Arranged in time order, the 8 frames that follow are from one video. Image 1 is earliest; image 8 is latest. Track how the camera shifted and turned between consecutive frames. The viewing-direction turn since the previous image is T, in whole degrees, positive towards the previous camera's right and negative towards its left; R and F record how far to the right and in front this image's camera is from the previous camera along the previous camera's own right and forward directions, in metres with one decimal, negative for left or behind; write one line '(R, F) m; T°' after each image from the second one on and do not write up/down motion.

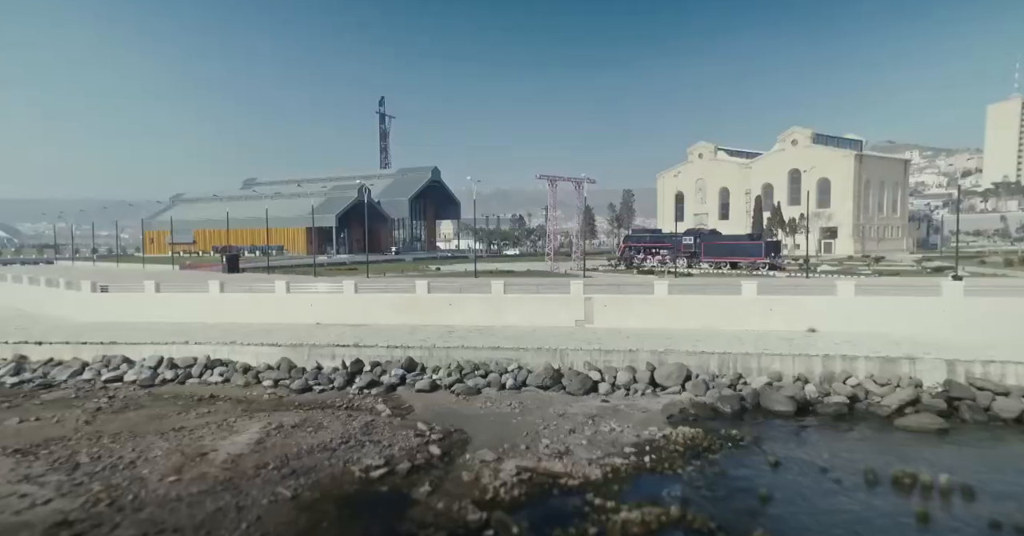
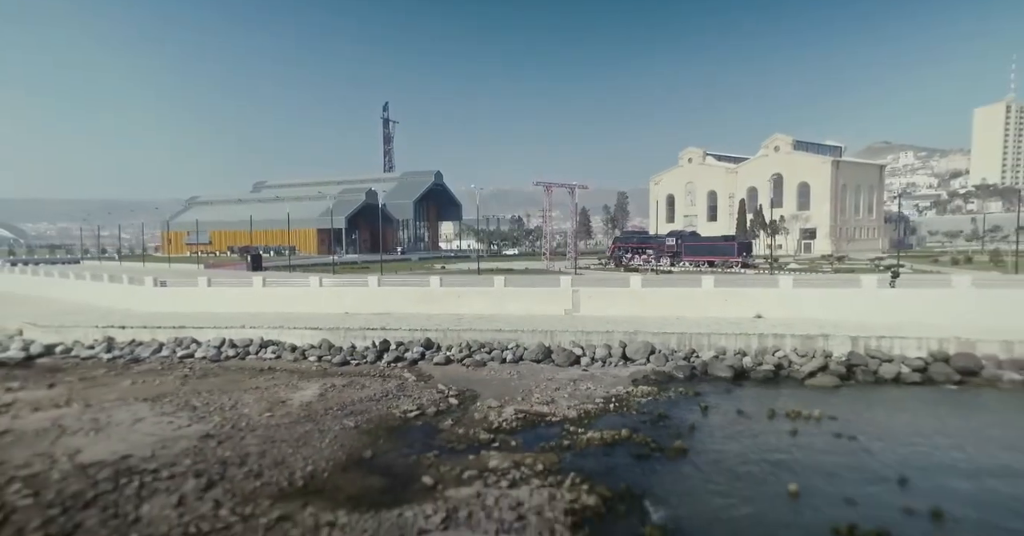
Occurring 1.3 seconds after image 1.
(0.0, -3.3) m; 0°
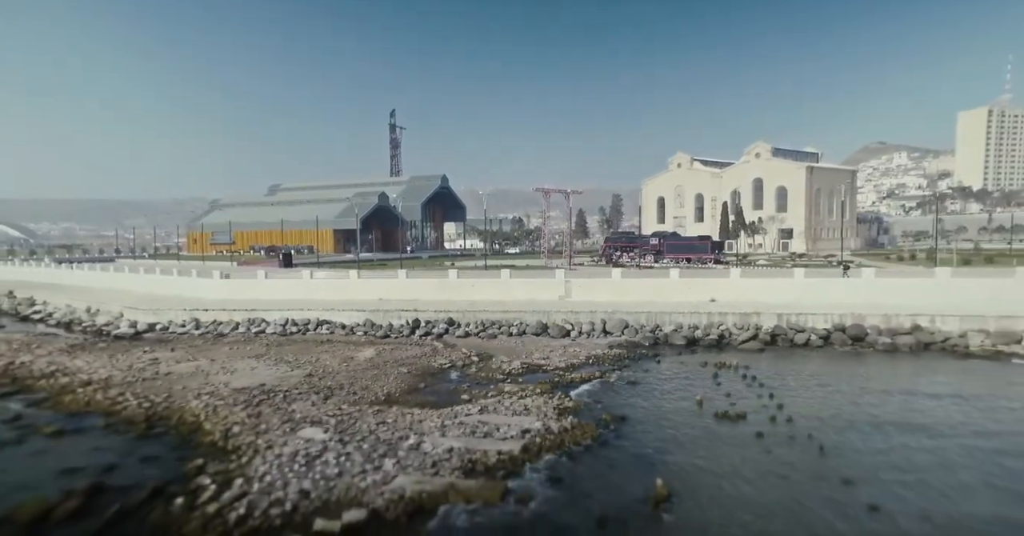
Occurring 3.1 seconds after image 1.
(-0.2, -4.7) m; 0°
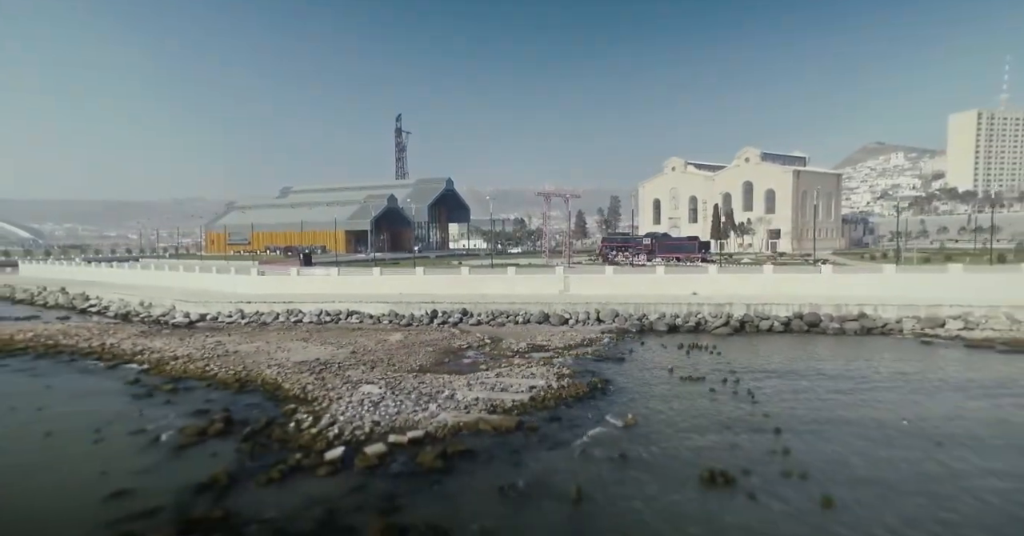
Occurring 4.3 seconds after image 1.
(-0.2, -3.3) m; 0°
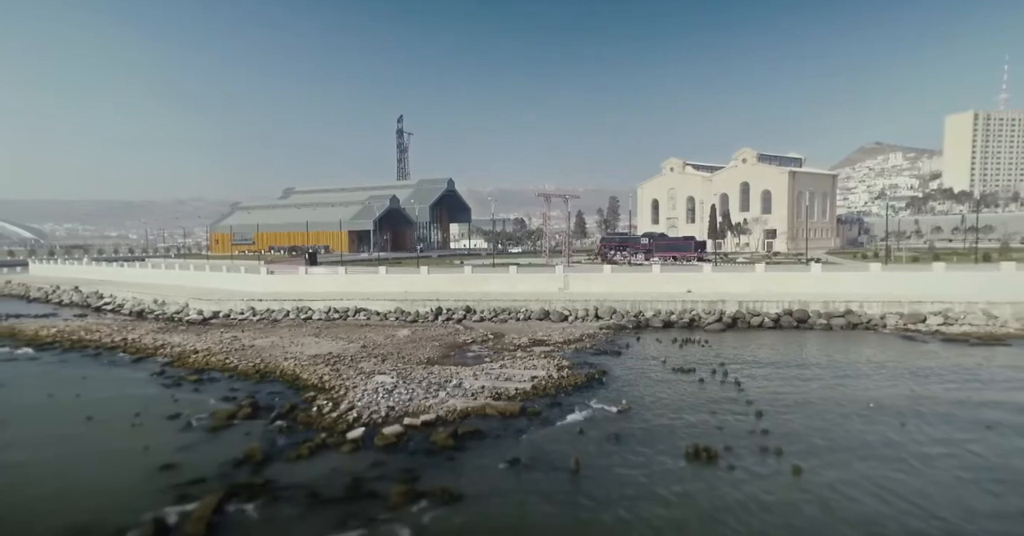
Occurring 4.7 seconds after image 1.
(-0.1, -1.0) m; 0°
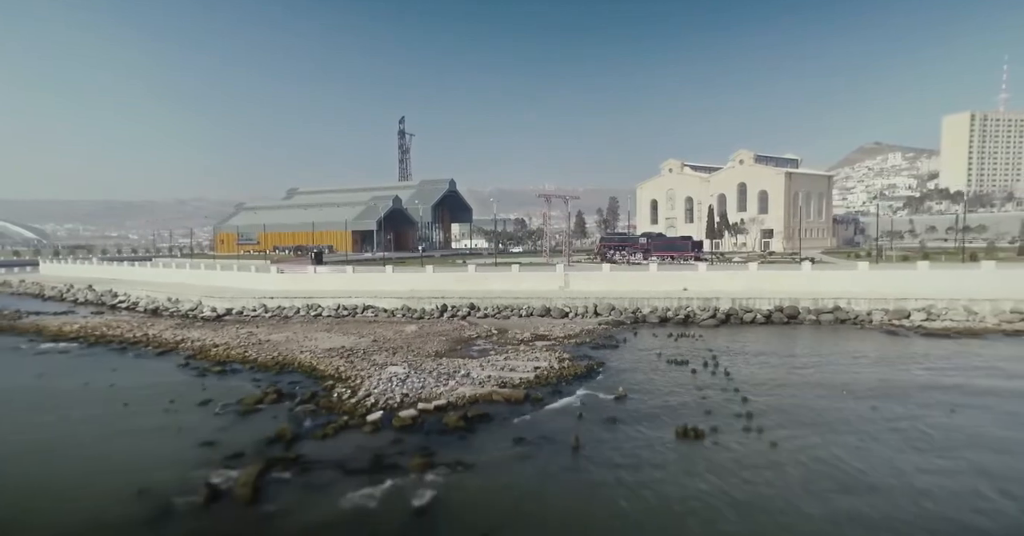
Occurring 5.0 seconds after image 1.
(-0.1, -1.0) m; 0°
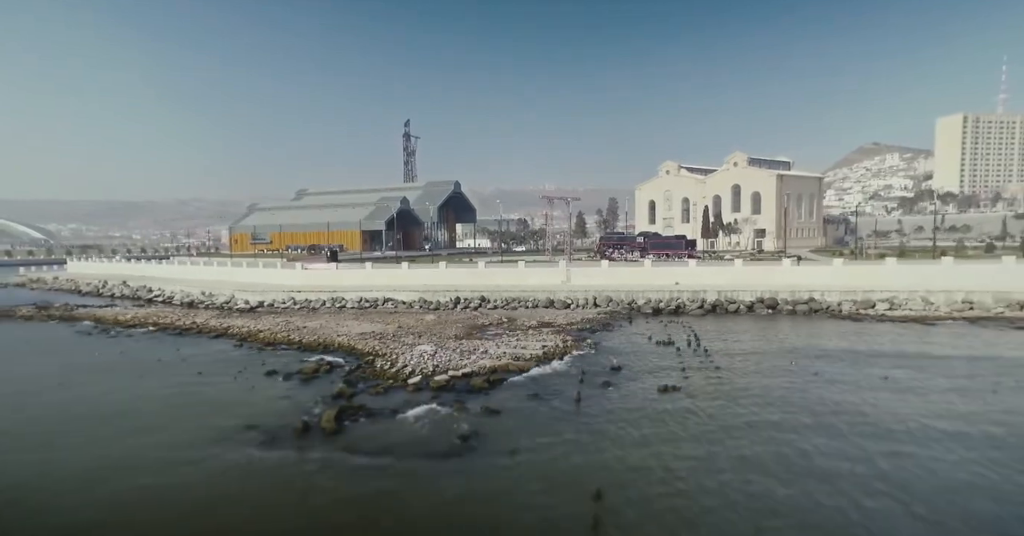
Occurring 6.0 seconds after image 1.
(-0.3, -2.7) m; 0°
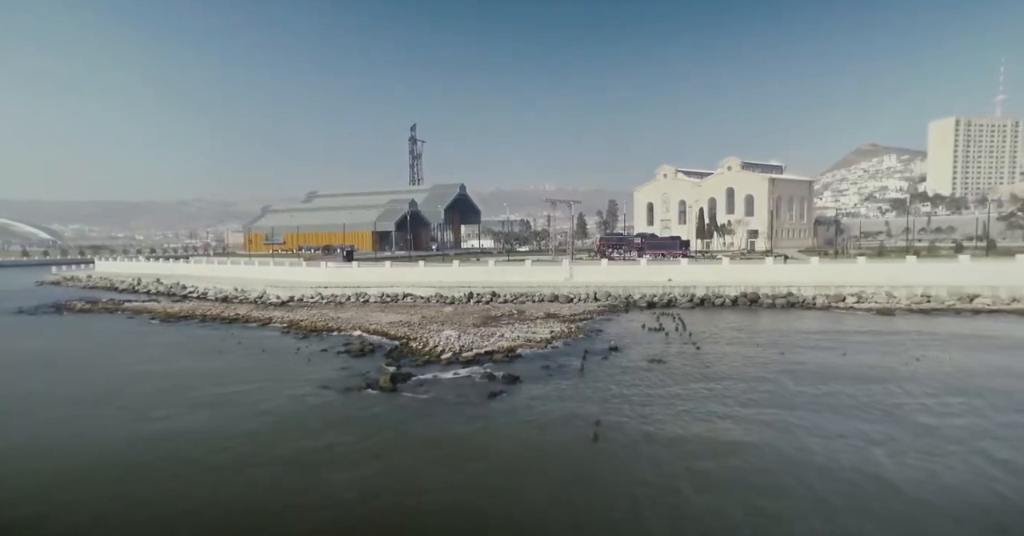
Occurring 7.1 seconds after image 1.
(-0.5, -3.0) m; 0°
